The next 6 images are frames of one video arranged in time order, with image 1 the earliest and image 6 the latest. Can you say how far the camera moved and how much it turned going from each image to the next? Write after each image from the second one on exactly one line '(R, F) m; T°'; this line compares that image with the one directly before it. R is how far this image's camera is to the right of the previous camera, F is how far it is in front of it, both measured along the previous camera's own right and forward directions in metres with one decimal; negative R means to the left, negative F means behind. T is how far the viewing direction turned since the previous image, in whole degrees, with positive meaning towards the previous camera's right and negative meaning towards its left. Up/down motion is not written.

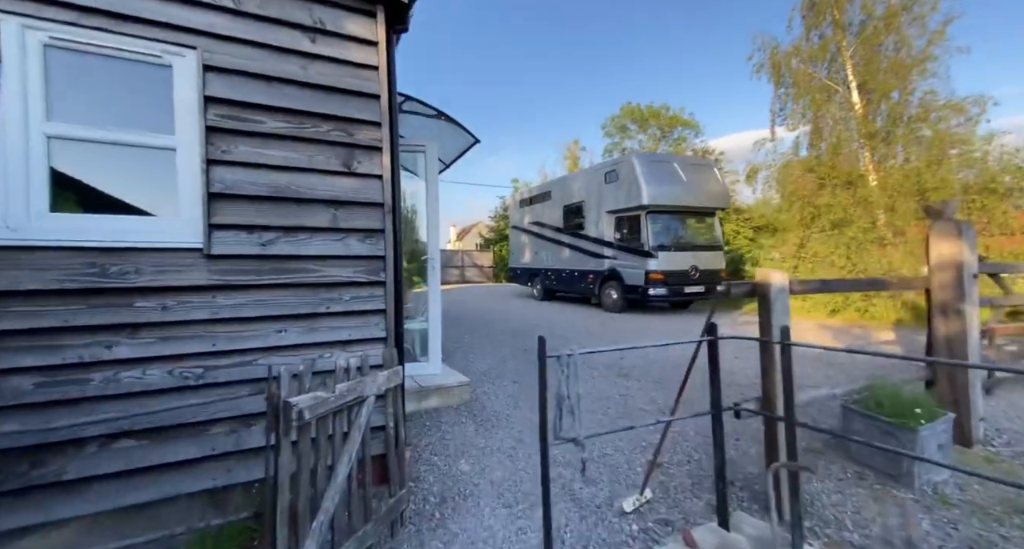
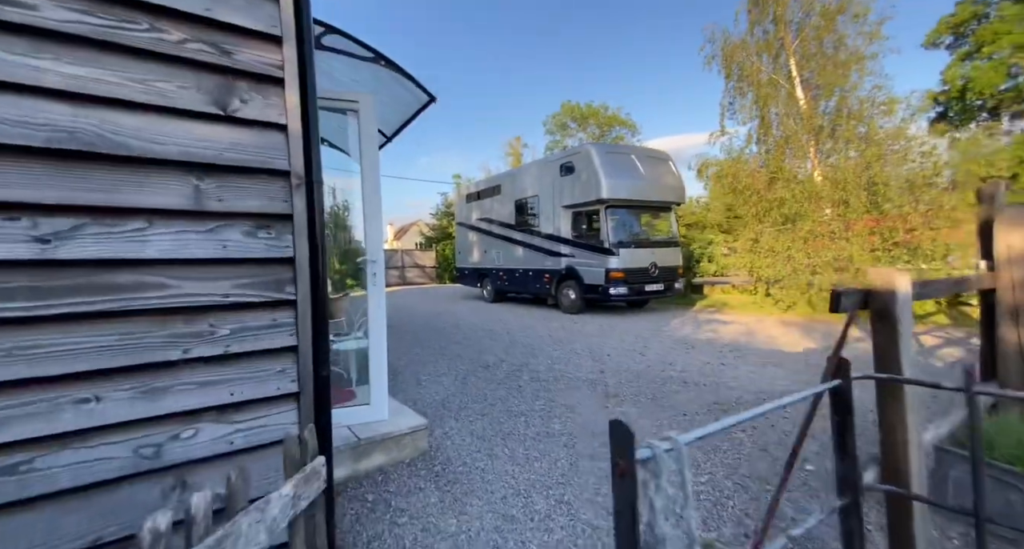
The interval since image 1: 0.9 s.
(-0.2, +1.0) m; +9°
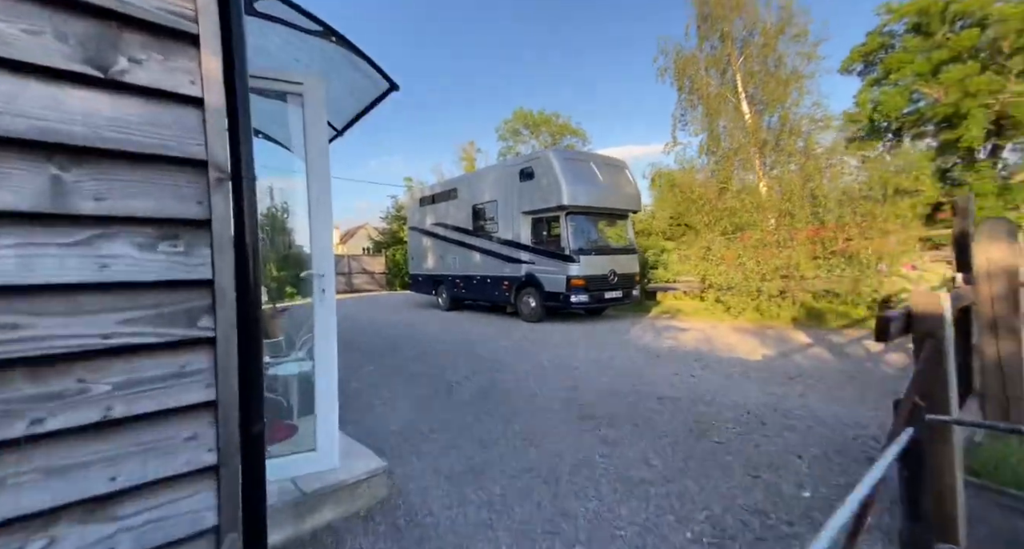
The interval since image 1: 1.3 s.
(-0.2, +0.4) m; +7°
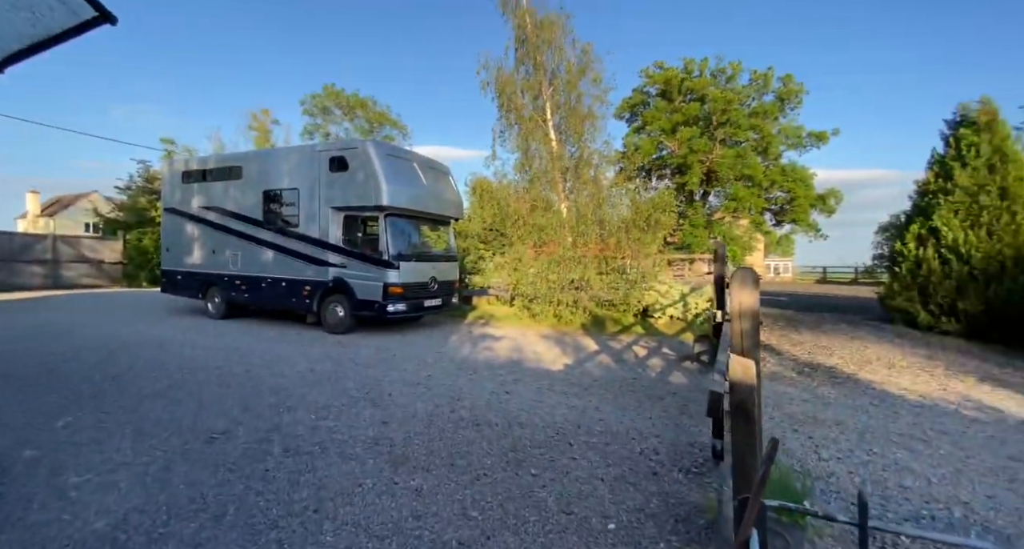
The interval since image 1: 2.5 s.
(+0.1, +0.5) m; +27°
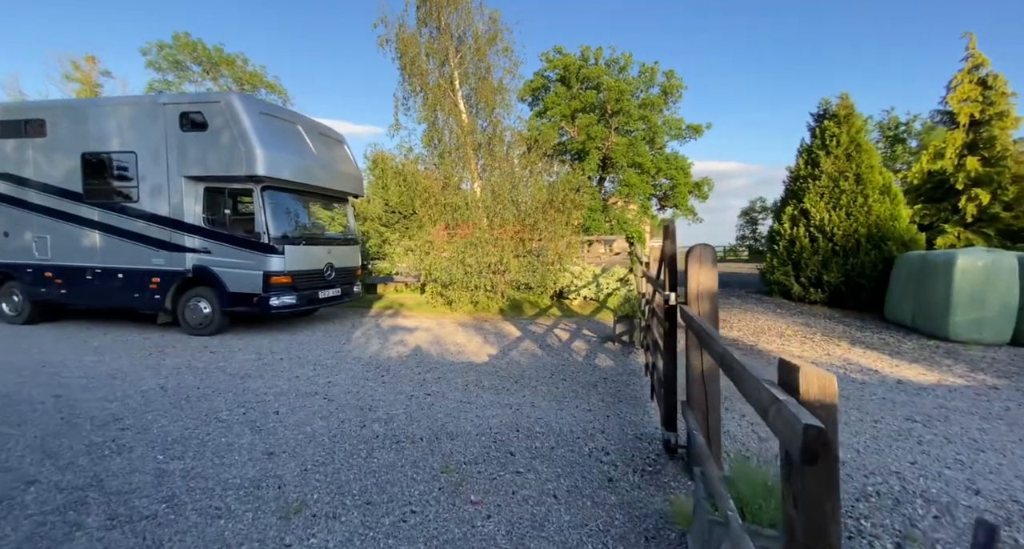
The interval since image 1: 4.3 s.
(-0.2, +0.6) m; +14°
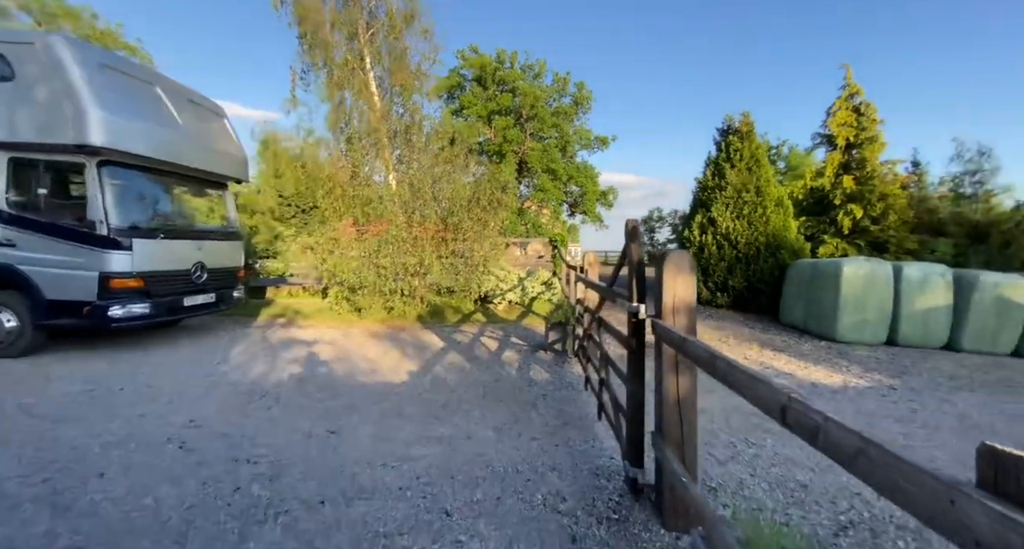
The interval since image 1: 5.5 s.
(-0.1, +0.7) m; +13°
